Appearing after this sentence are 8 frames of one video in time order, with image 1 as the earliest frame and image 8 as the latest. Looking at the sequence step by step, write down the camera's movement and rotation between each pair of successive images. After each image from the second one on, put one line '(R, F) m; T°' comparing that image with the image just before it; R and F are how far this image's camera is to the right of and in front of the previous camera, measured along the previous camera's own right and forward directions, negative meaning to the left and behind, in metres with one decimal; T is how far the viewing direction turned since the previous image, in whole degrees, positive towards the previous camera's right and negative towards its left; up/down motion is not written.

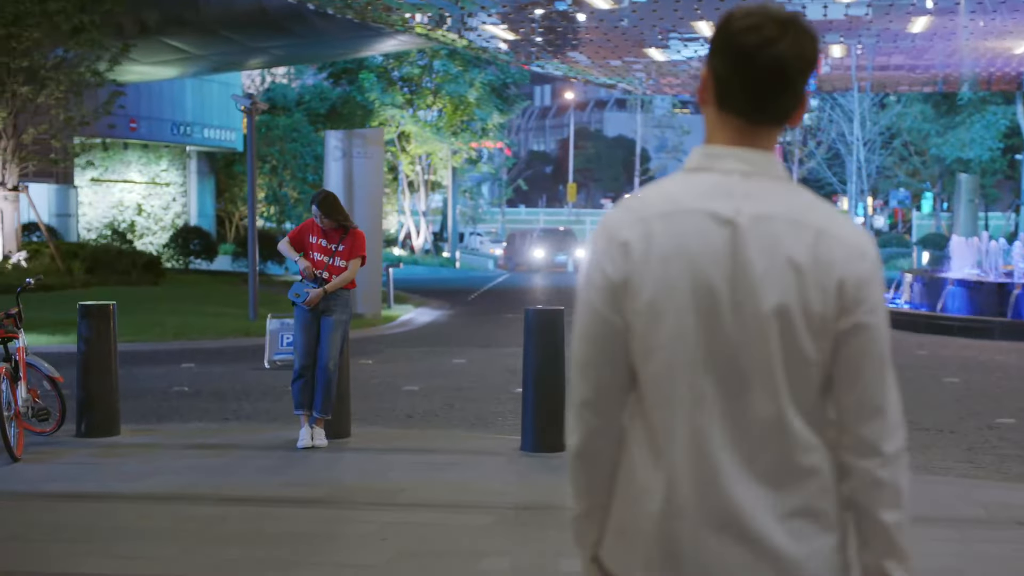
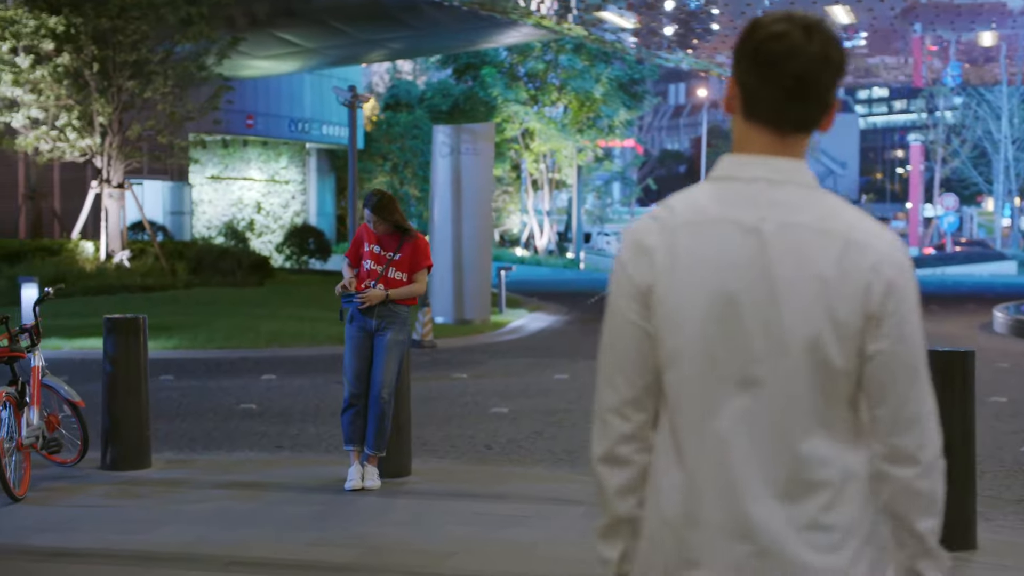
(+0.2, +1.5) m; -5°
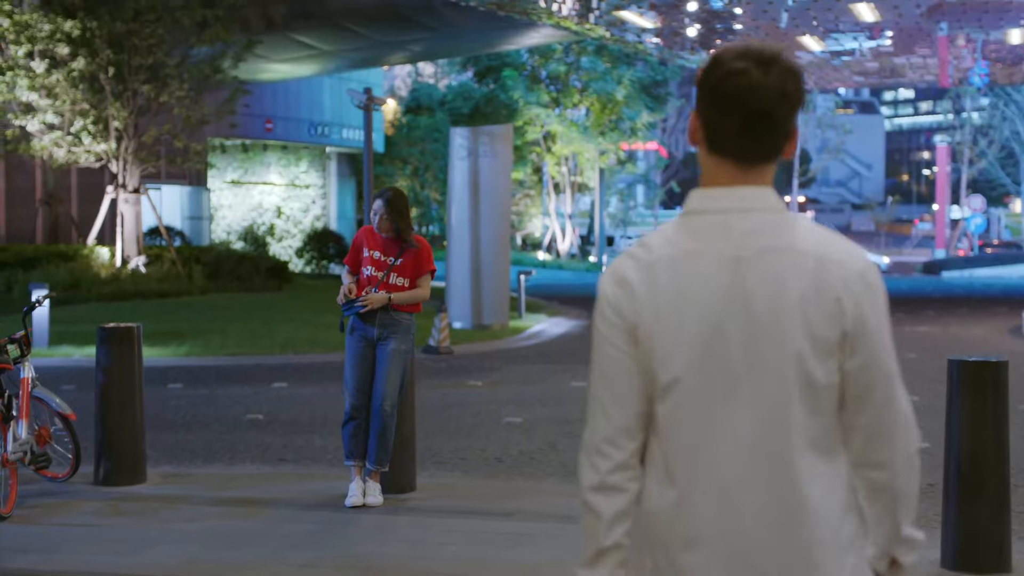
(+0.1, +0.4) m; -1°
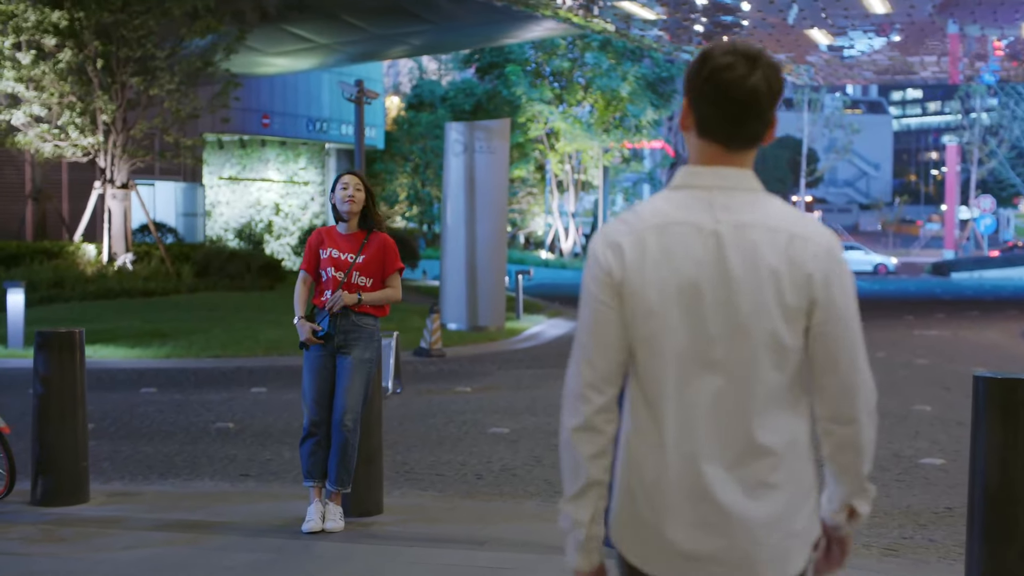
(+0.1, +0.7) m; 0°
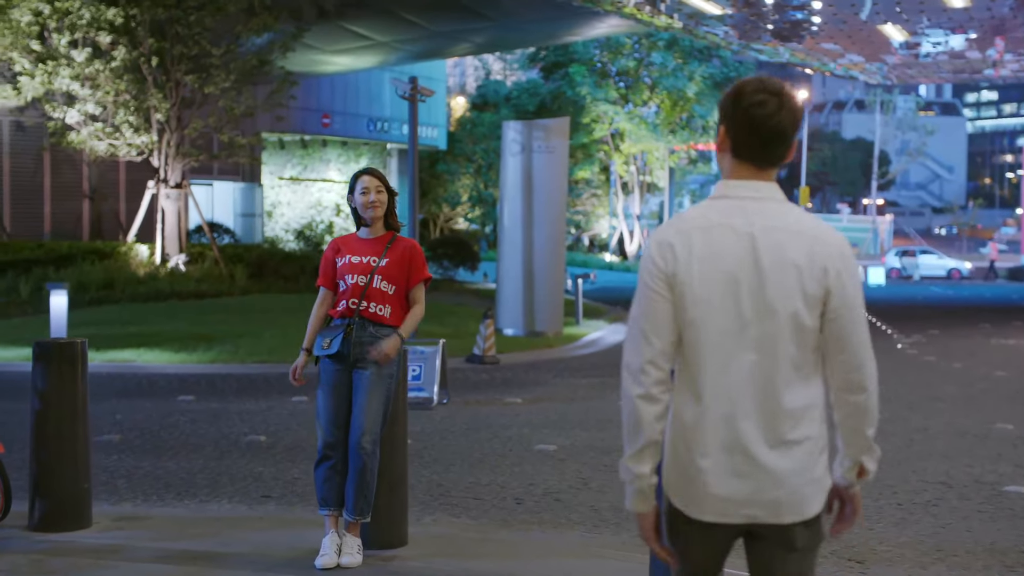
(+0.1, +0.7) m; -3°
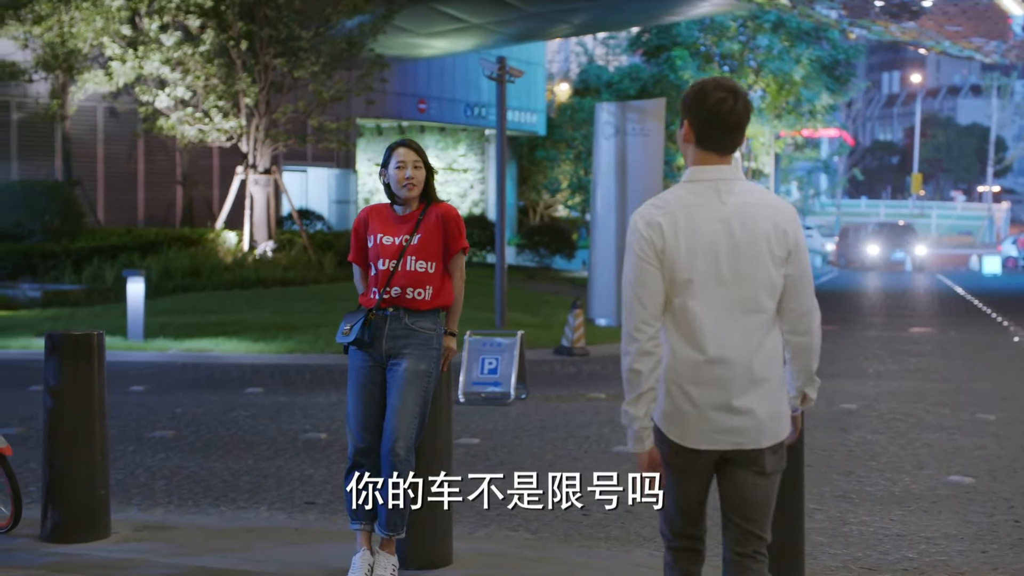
(+0.2, +0.8) m; -4°
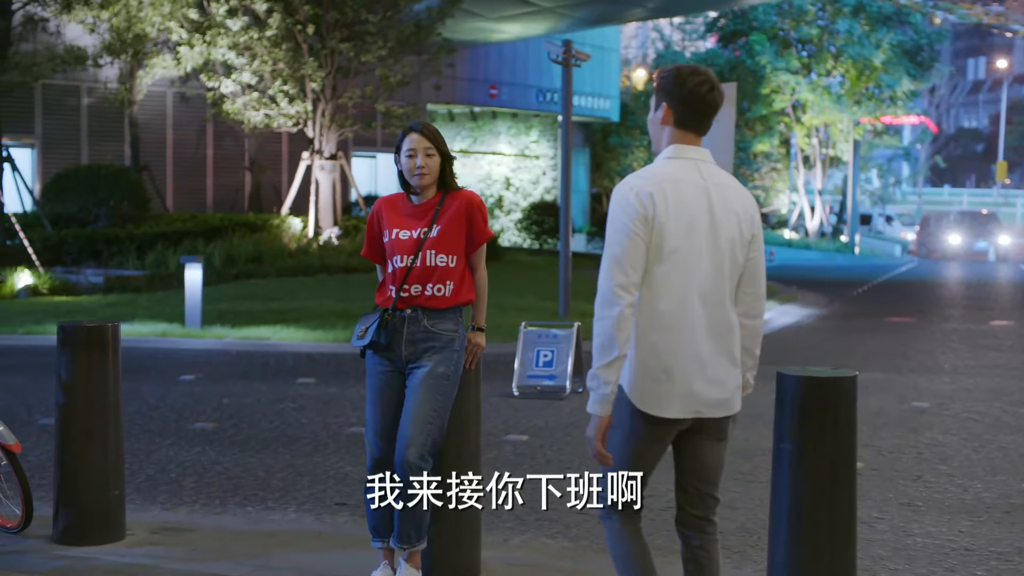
(+0.2, +0.4) m; -3°
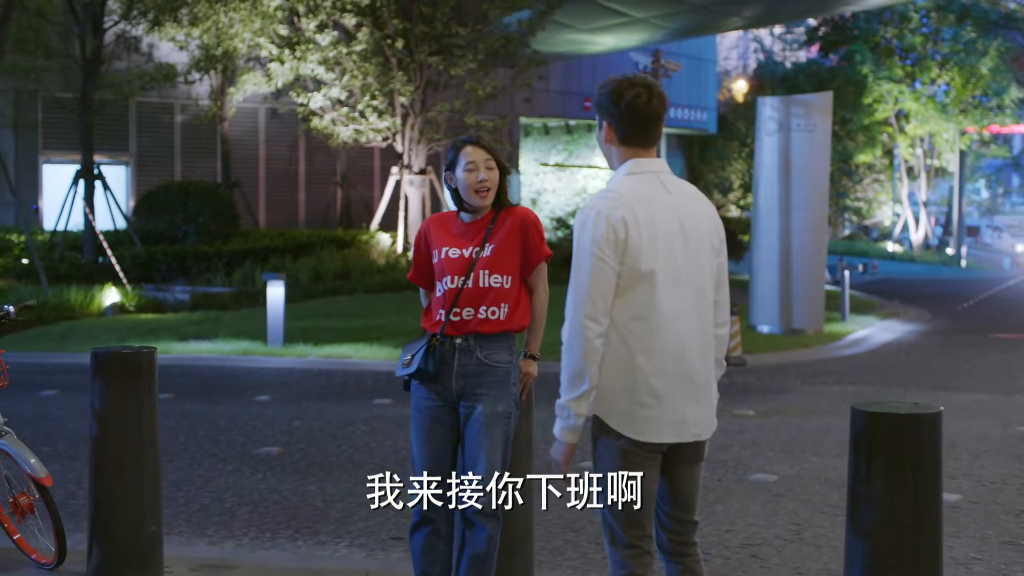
(+0.2, +0.4) m; -4°
